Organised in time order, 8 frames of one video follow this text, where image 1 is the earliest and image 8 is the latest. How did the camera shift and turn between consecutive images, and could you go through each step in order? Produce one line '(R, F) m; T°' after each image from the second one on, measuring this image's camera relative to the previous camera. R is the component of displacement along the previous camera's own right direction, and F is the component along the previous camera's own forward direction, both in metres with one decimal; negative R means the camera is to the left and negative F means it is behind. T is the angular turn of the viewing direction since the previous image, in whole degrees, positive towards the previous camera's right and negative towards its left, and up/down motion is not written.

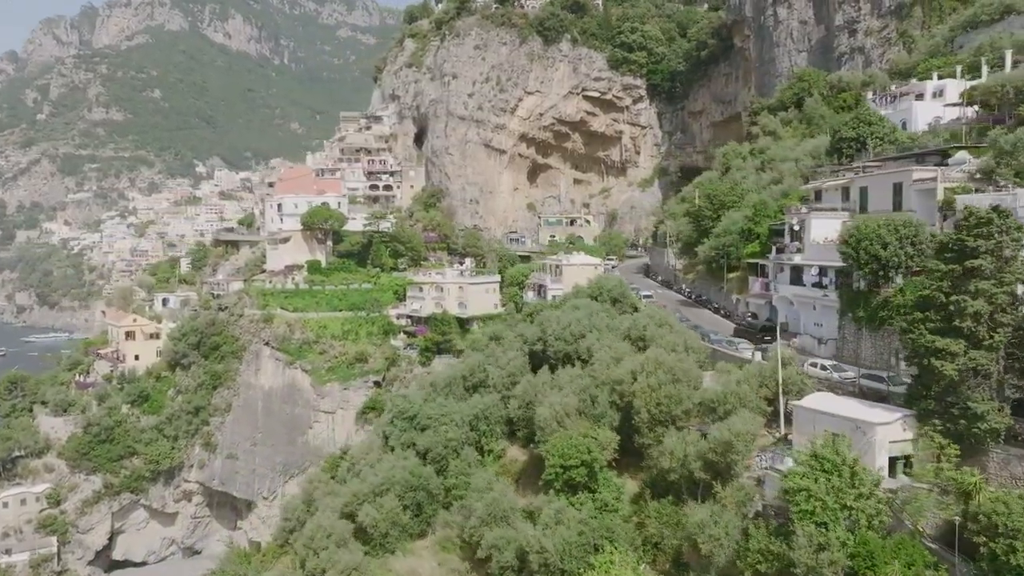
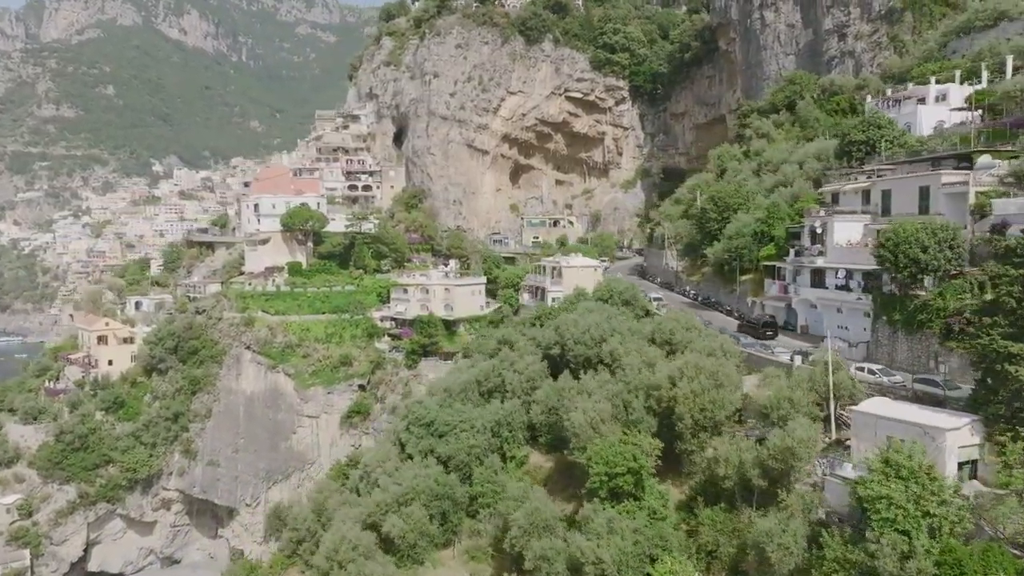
(-1.0, +0.2) m; +3°
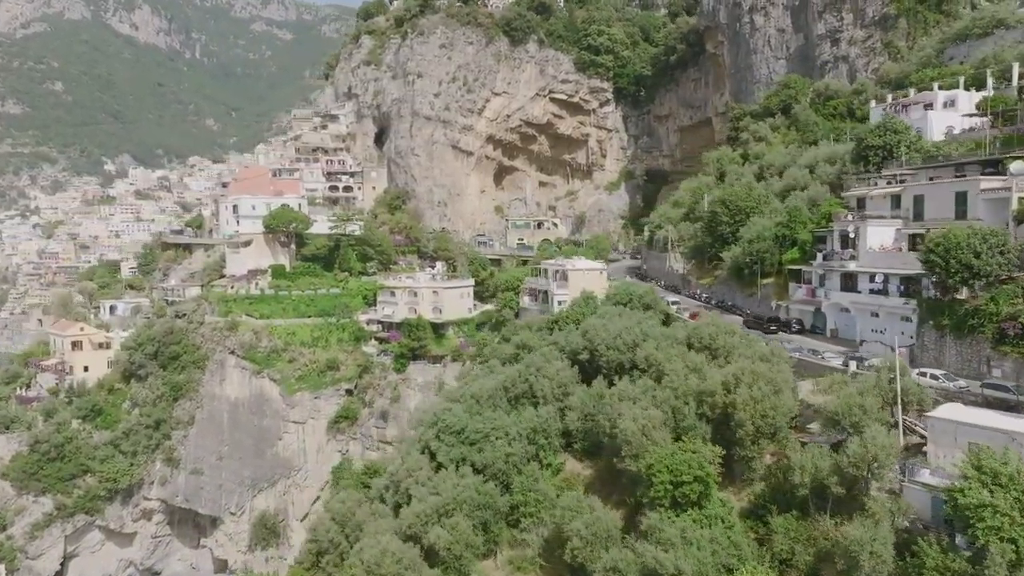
(-1.3, +0.2) m; +3°
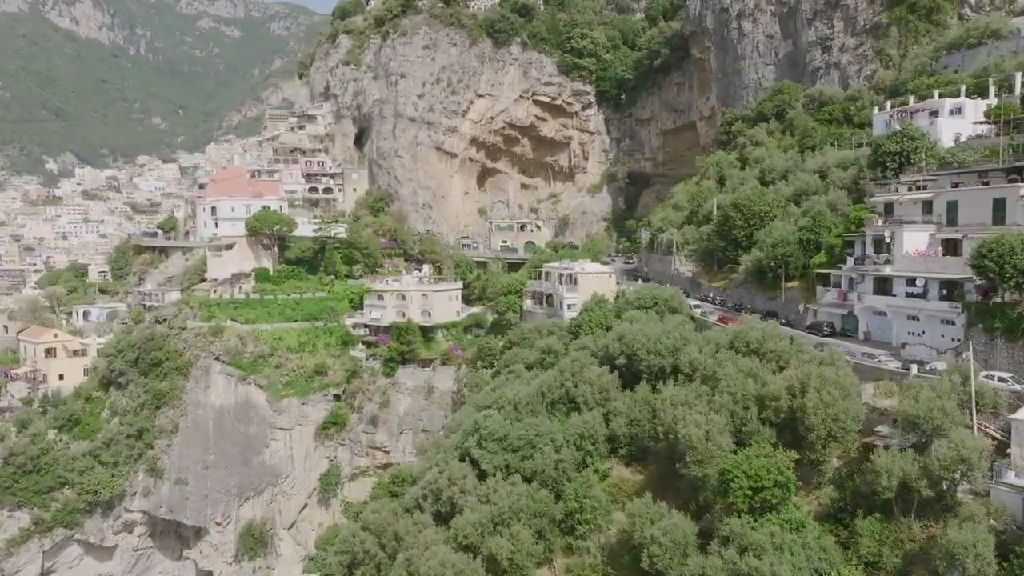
(-1.5, +0.1) m; +3°
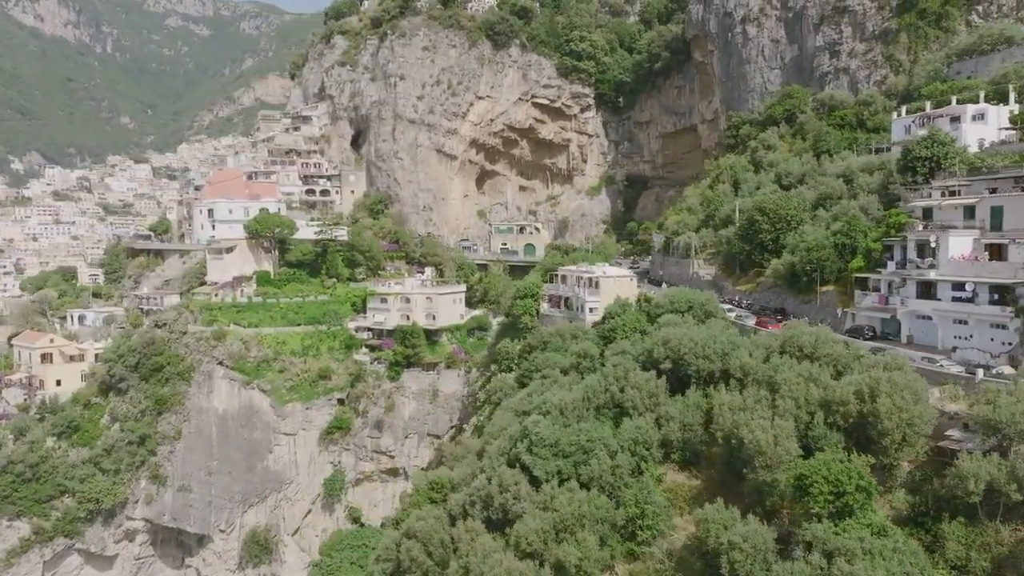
(-1.3, +0.1) m; +2°
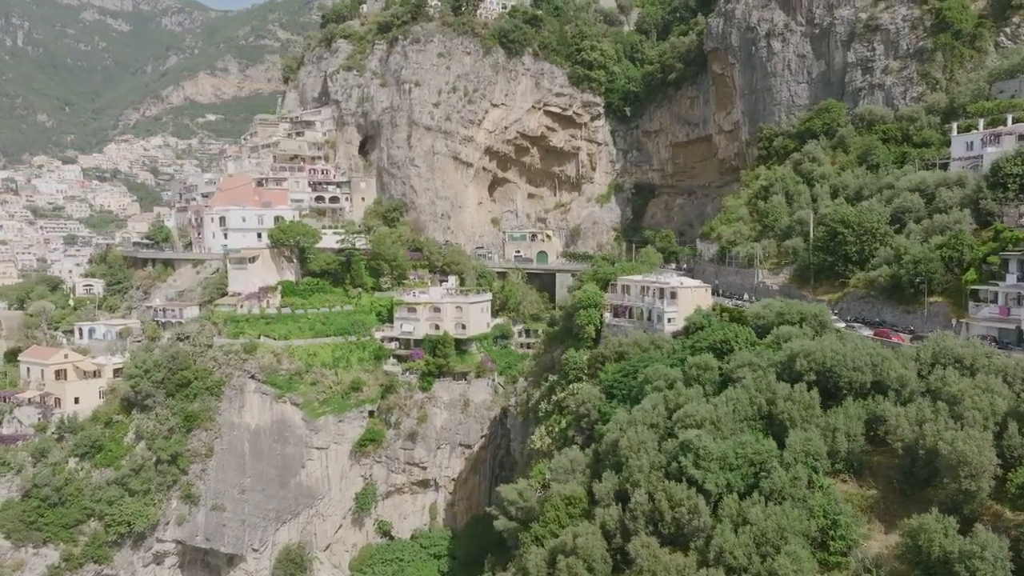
(-4.1, +0.1) m; +5°
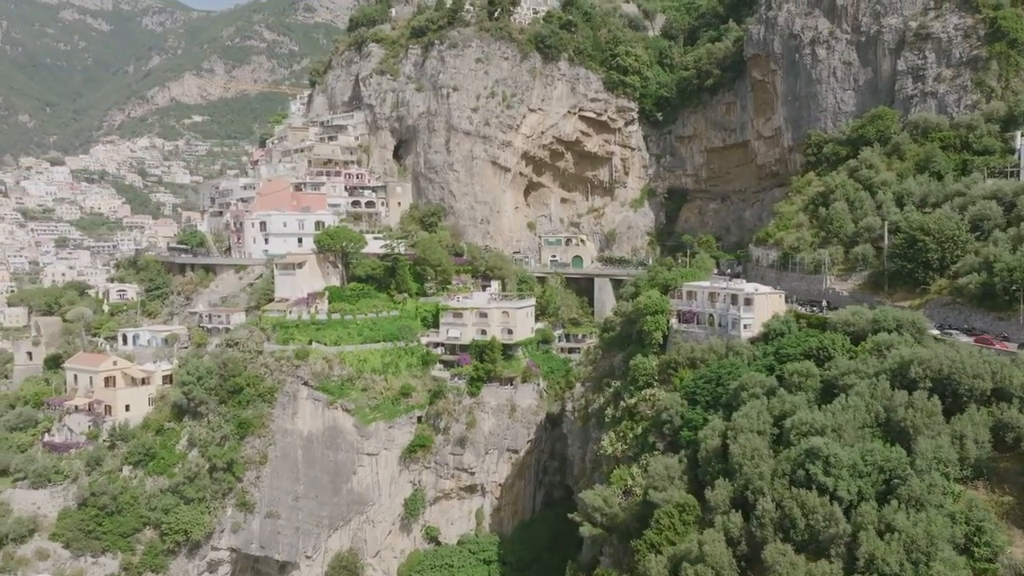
(-2.6, 0.0) m; +1°
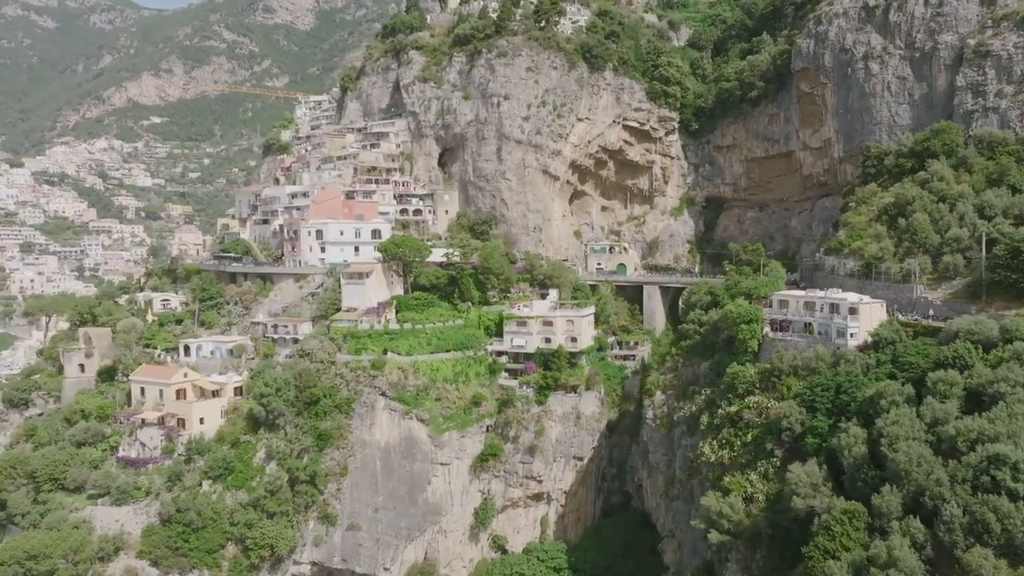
(-4.5, -0.1) m; +3°
